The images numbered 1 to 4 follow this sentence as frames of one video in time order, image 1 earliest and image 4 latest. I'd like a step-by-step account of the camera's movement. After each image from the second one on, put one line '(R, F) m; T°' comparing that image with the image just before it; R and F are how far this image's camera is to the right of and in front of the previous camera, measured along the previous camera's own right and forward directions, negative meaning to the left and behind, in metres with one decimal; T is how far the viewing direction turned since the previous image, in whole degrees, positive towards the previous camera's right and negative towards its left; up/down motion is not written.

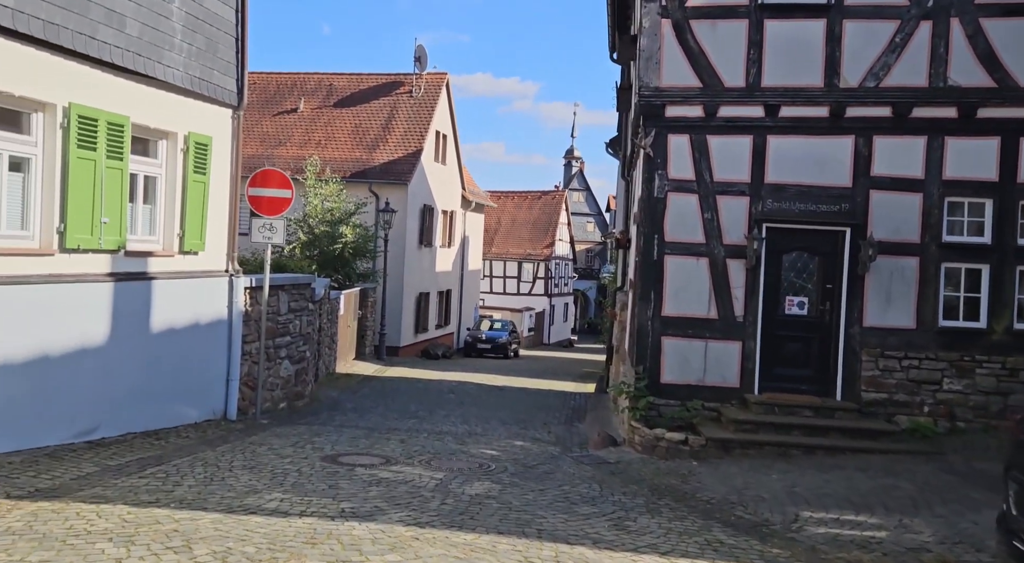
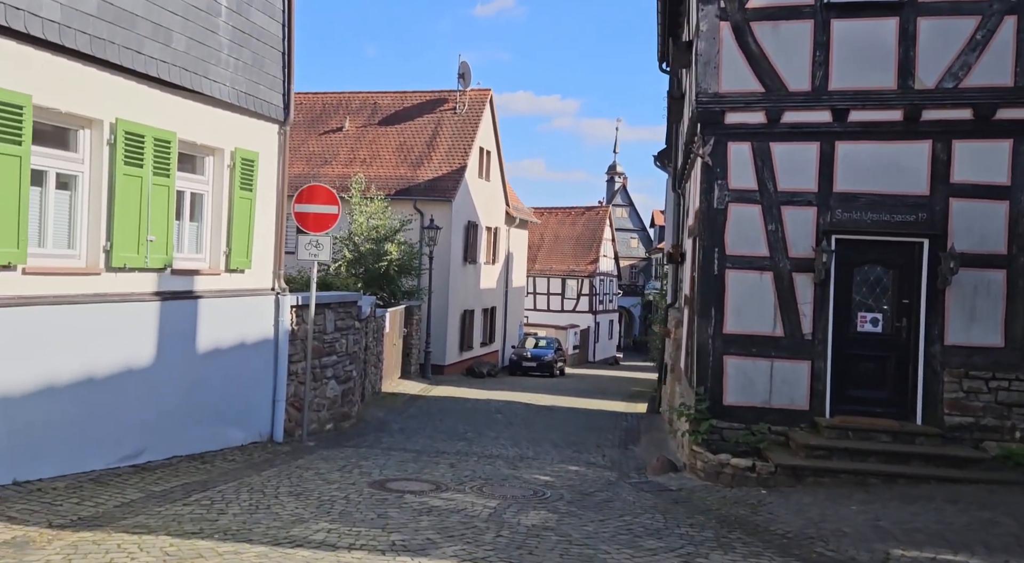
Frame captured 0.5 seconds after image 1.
(-0.1, +0.4) m; -2°
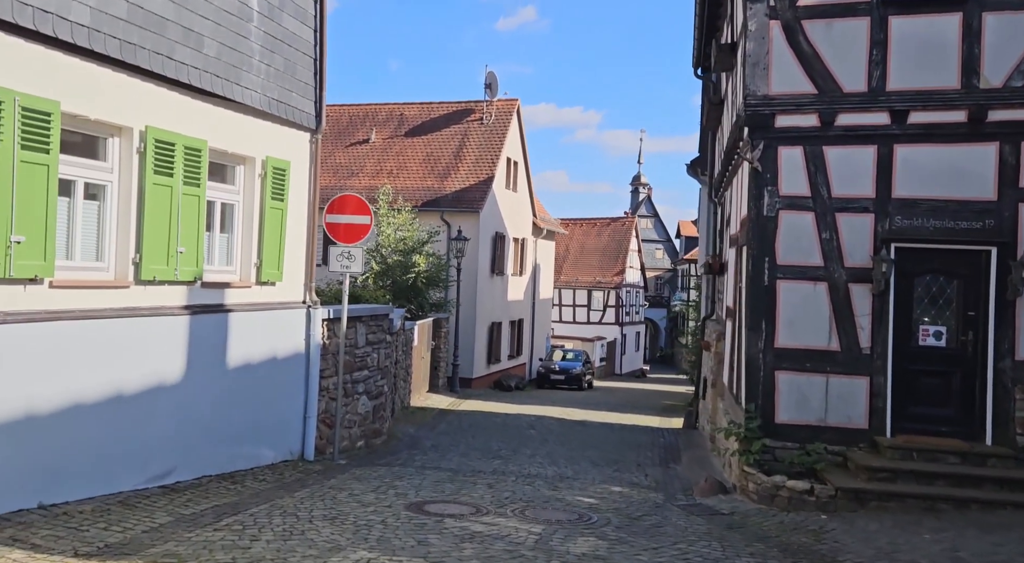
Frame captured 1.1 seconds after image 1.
(-0.2, +0.4) m; -1°
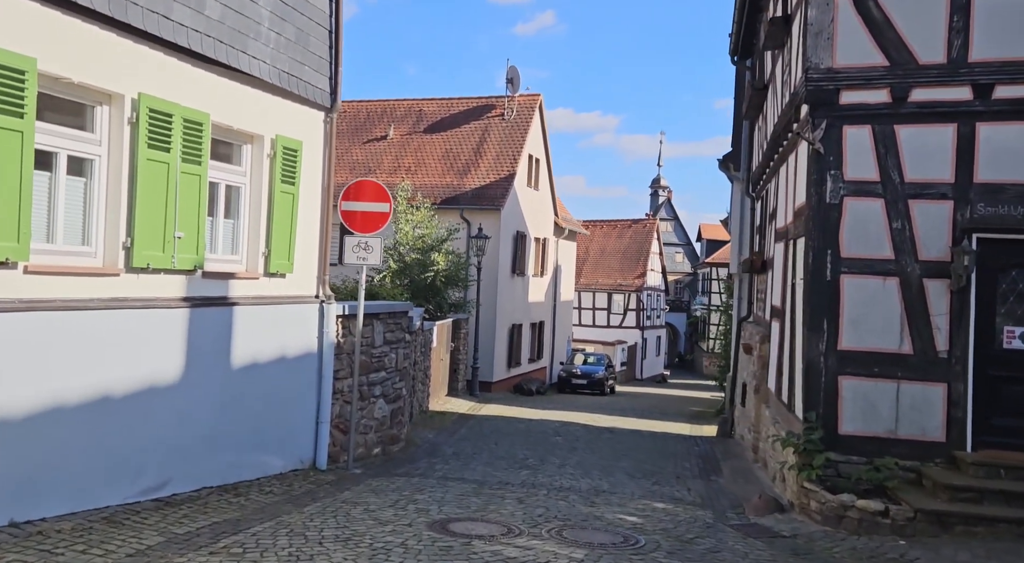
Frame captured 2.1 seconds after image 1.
(-0.2, +0.9) m; -1°
